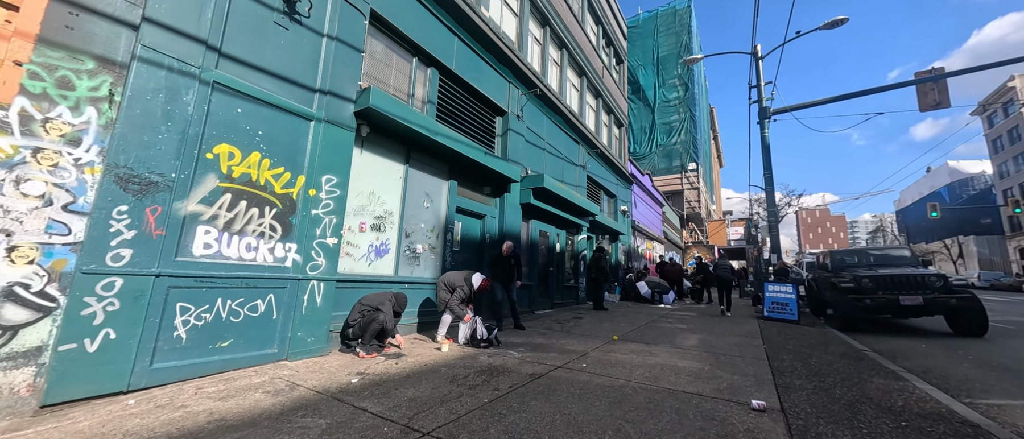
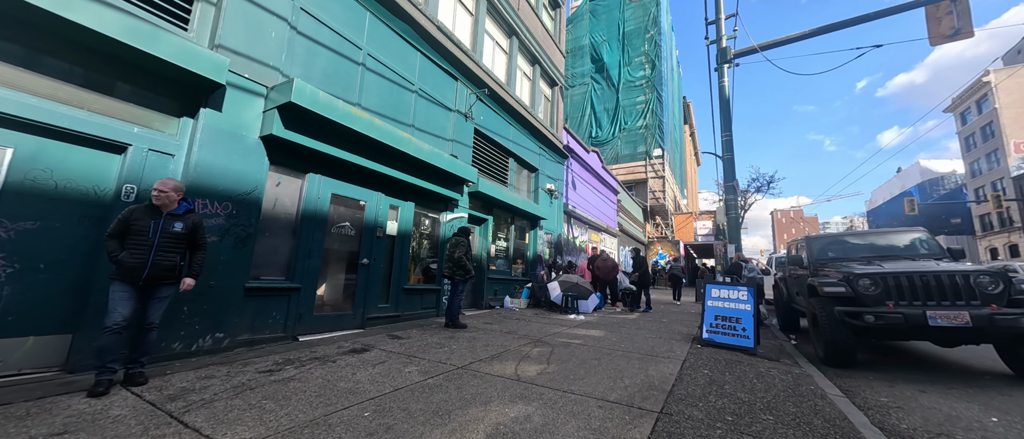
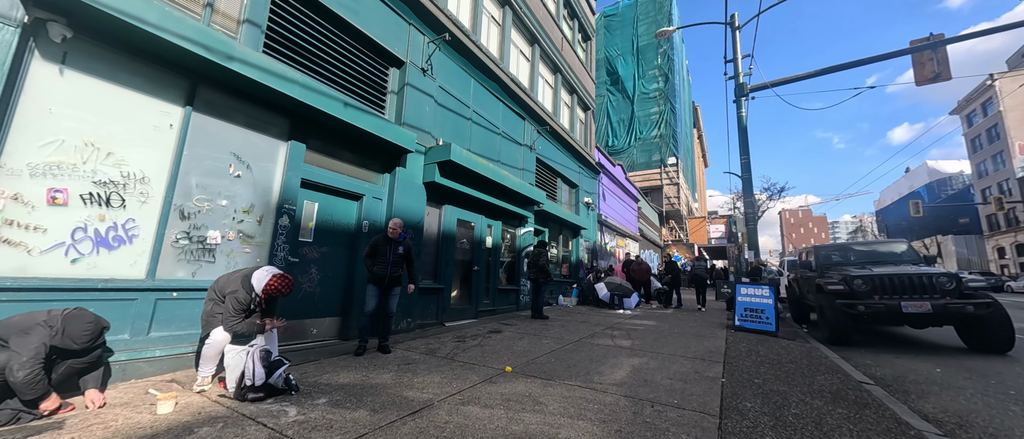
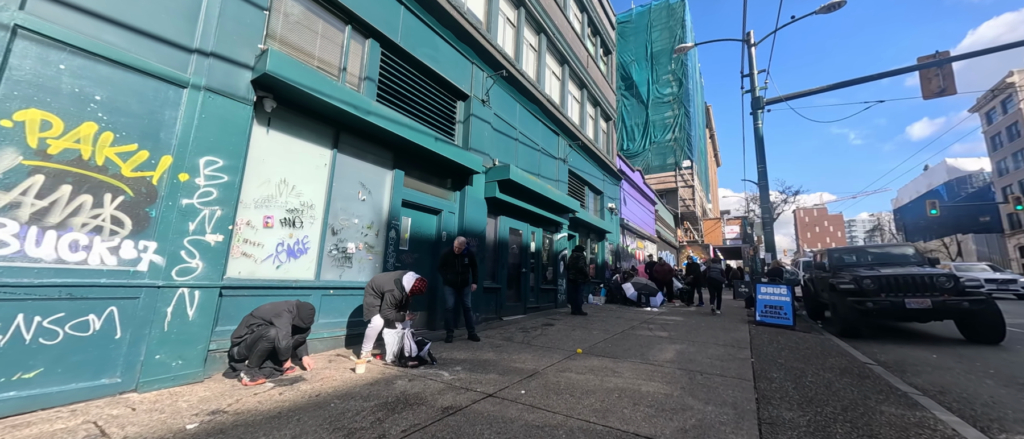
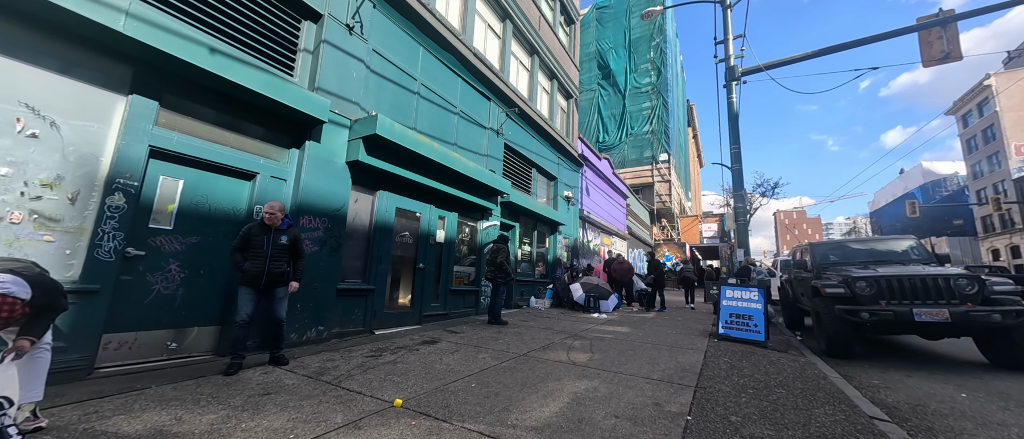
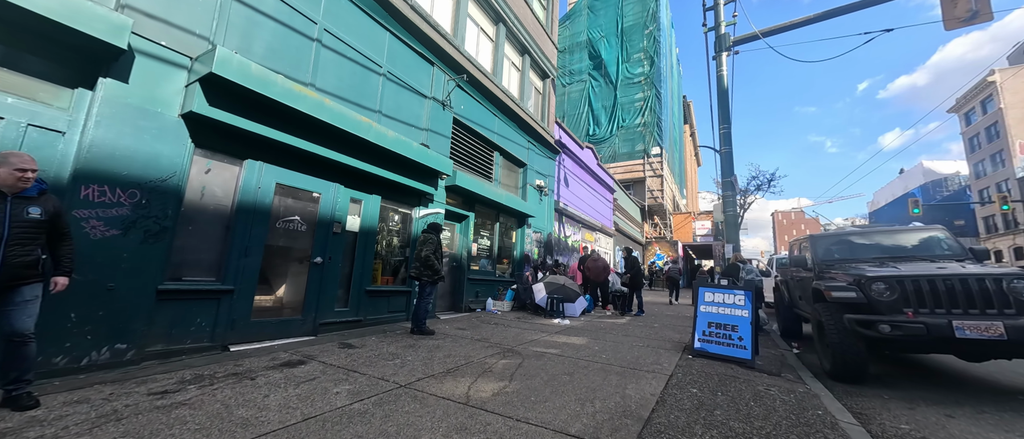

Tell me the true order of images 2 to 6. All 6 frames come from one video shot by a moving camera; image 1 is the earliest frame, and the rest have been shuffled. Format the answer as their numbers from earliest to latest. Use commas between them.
4, 3, 5, 2, 6
